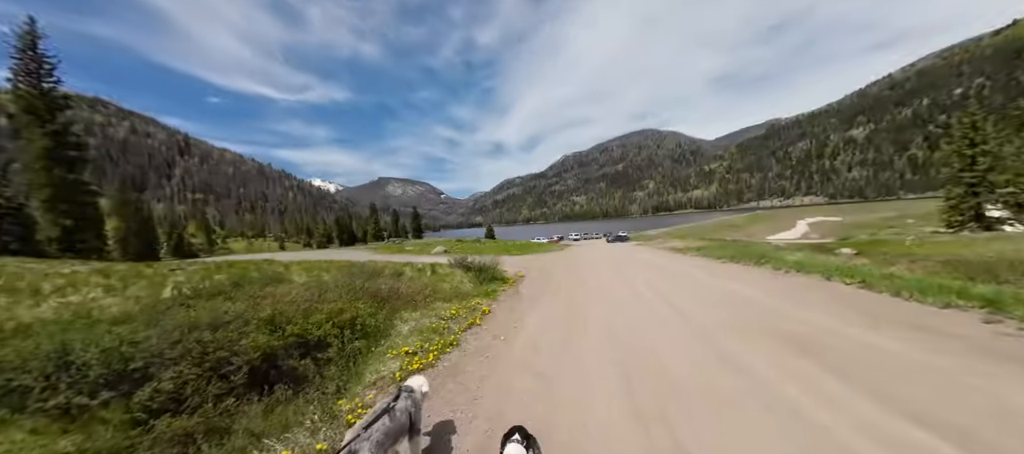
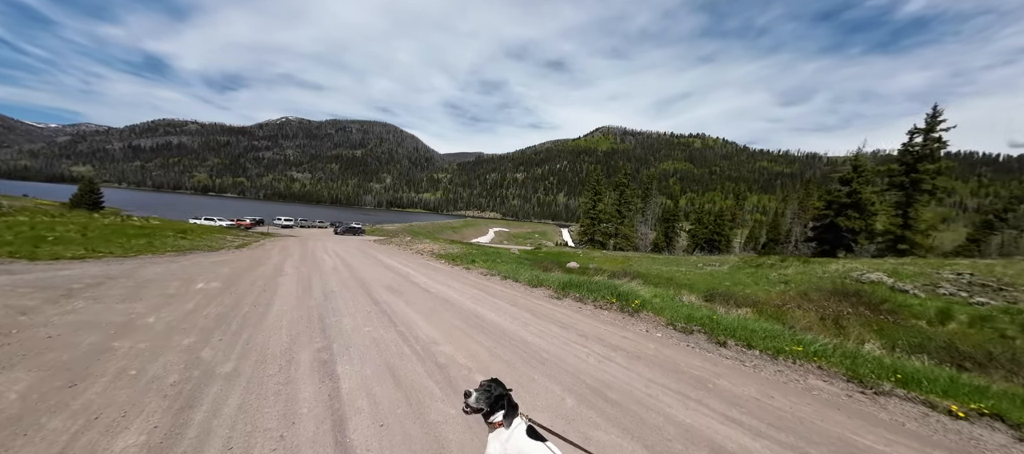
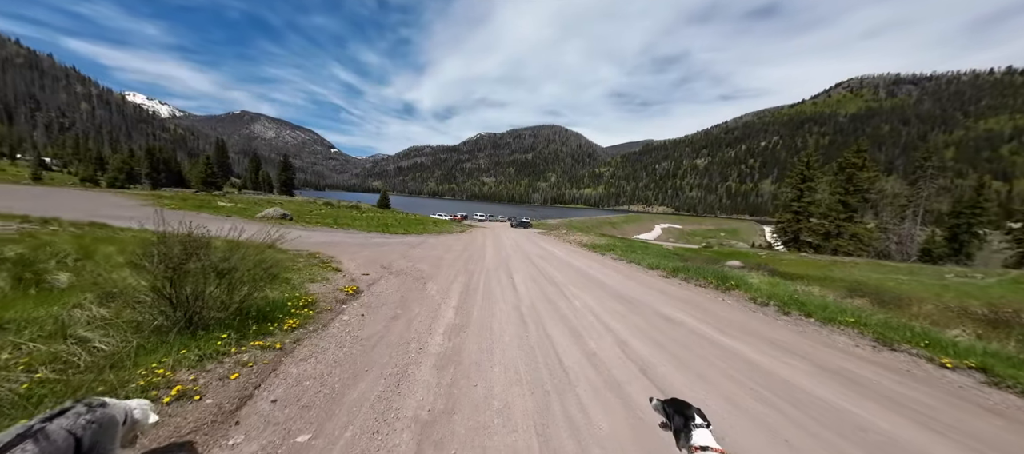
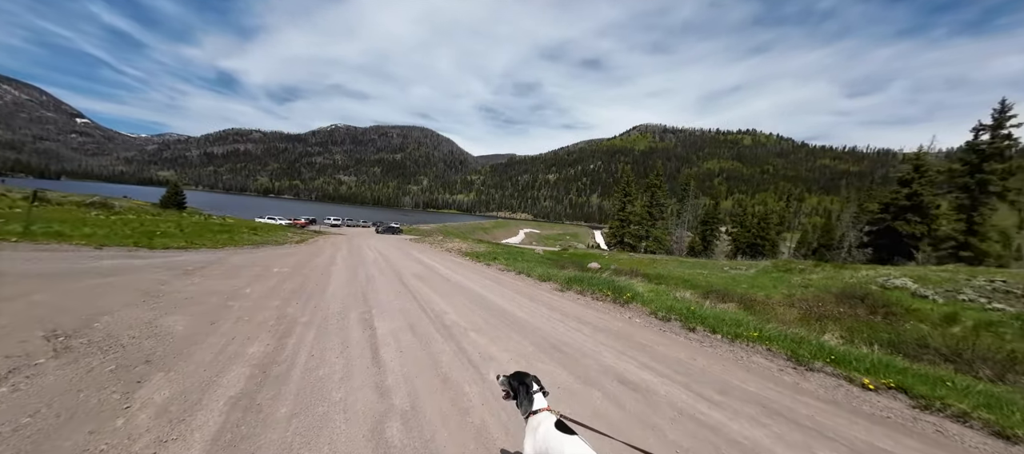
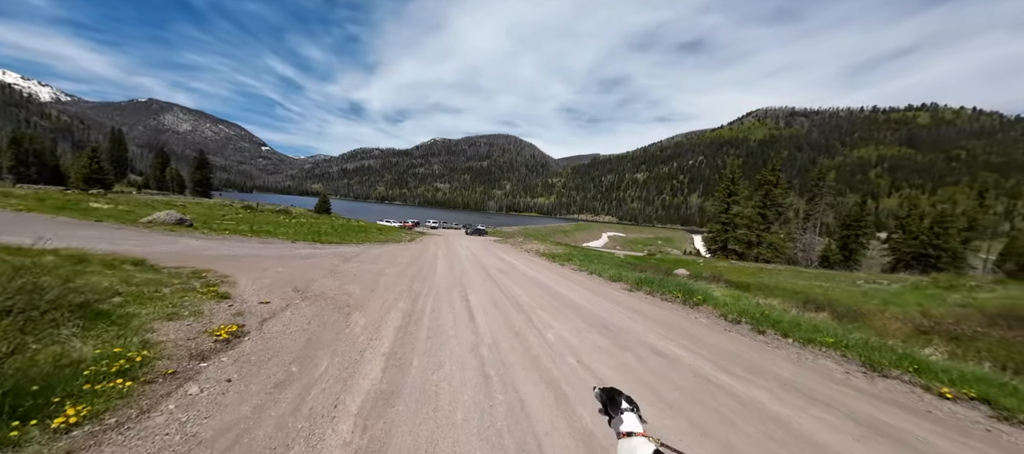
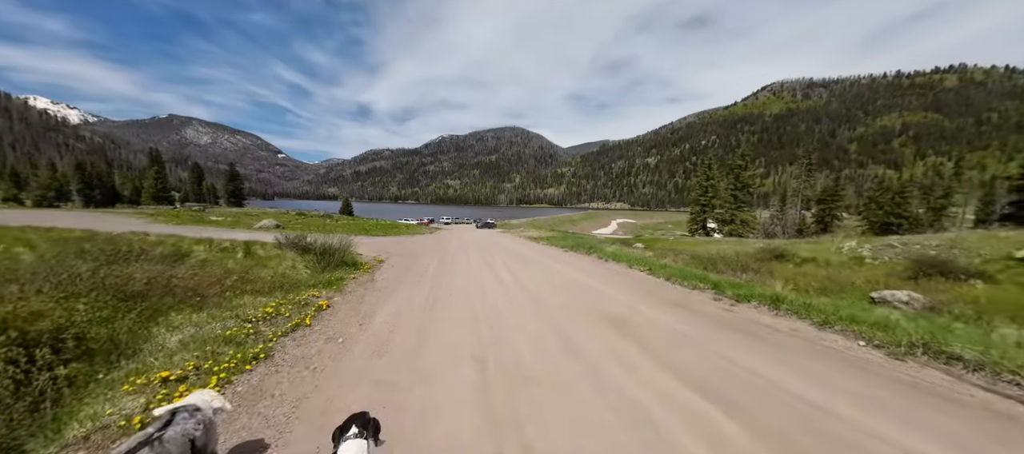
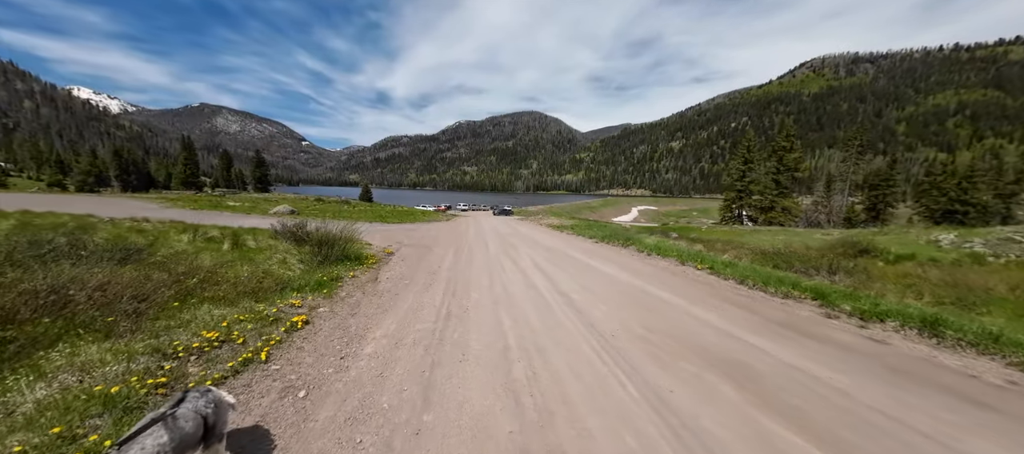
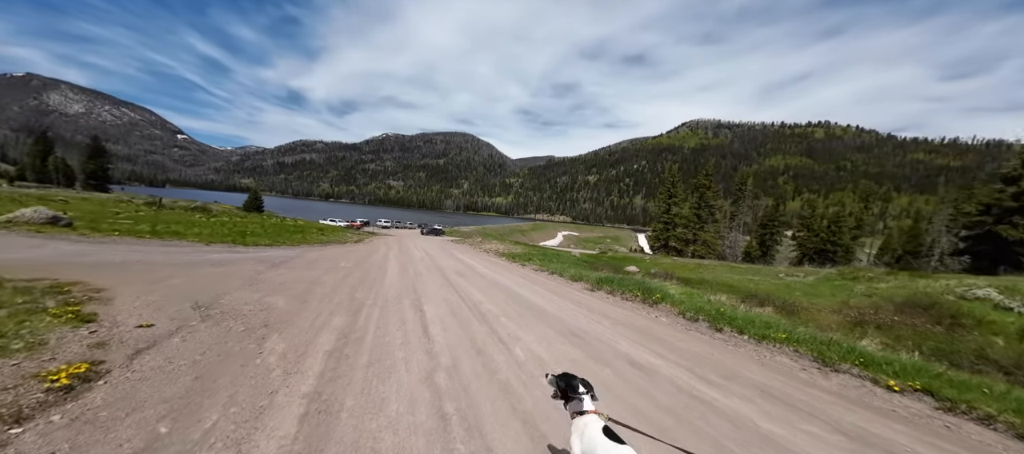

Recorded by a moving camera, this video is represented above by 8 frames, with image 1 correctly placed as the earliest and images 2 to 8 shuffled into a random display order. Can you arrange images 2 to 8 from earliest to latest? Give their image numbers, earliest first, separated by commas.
6, 7, 3, 5, 8, 4, 2
